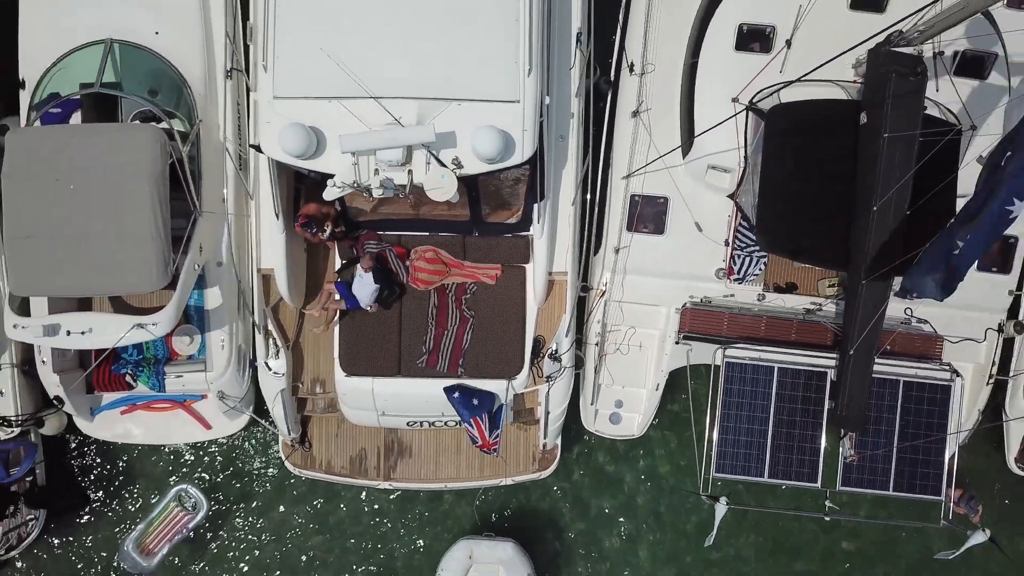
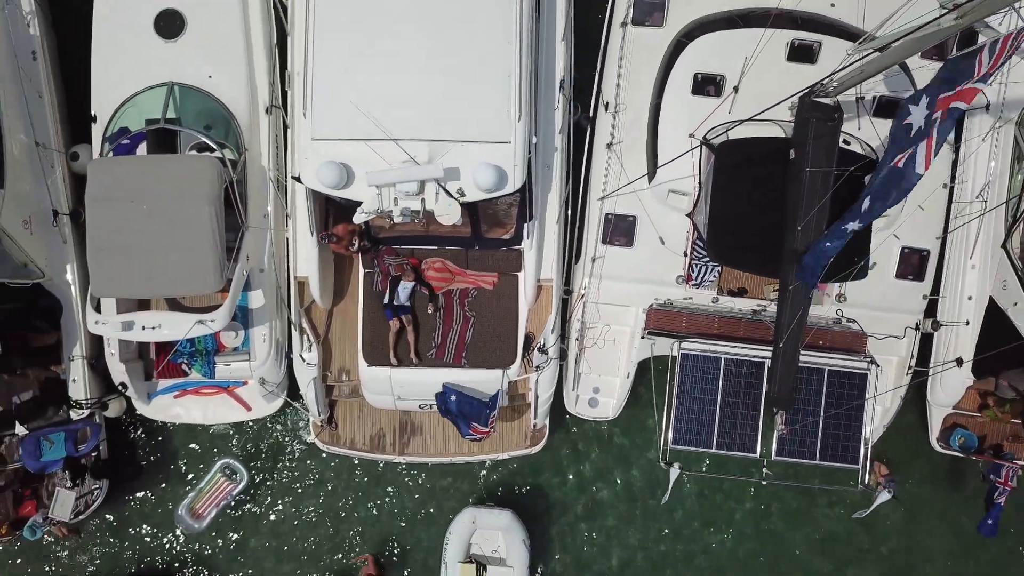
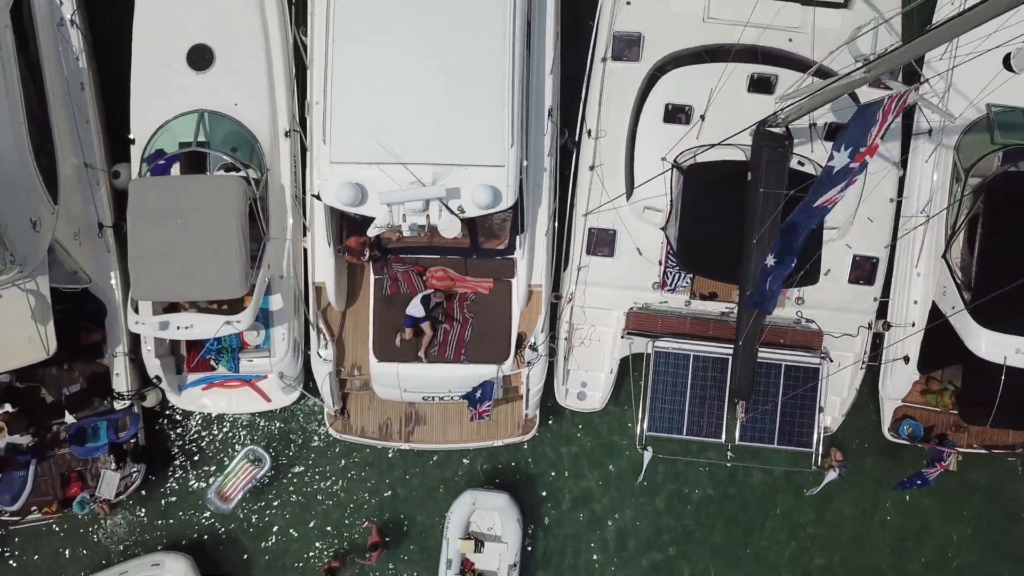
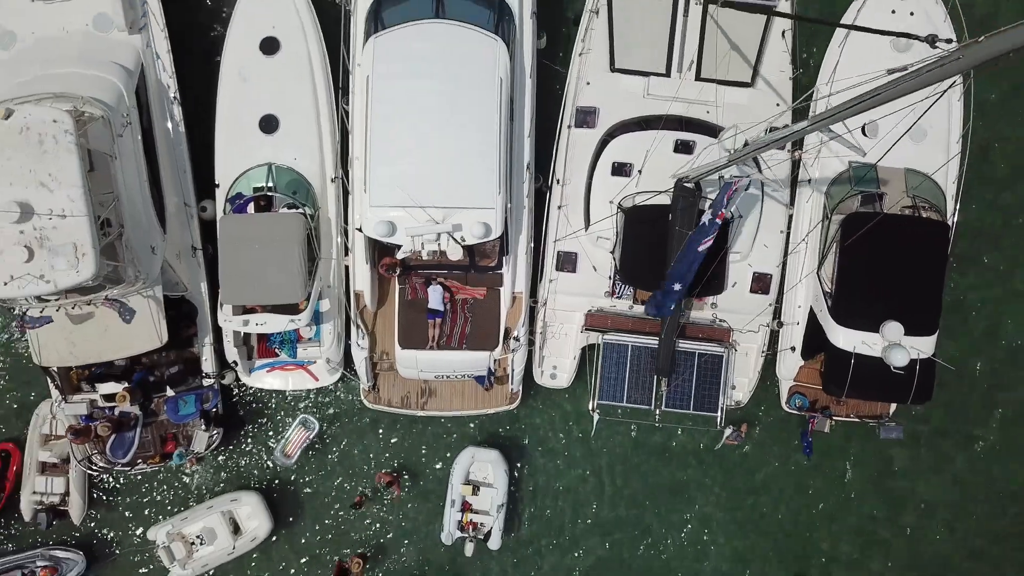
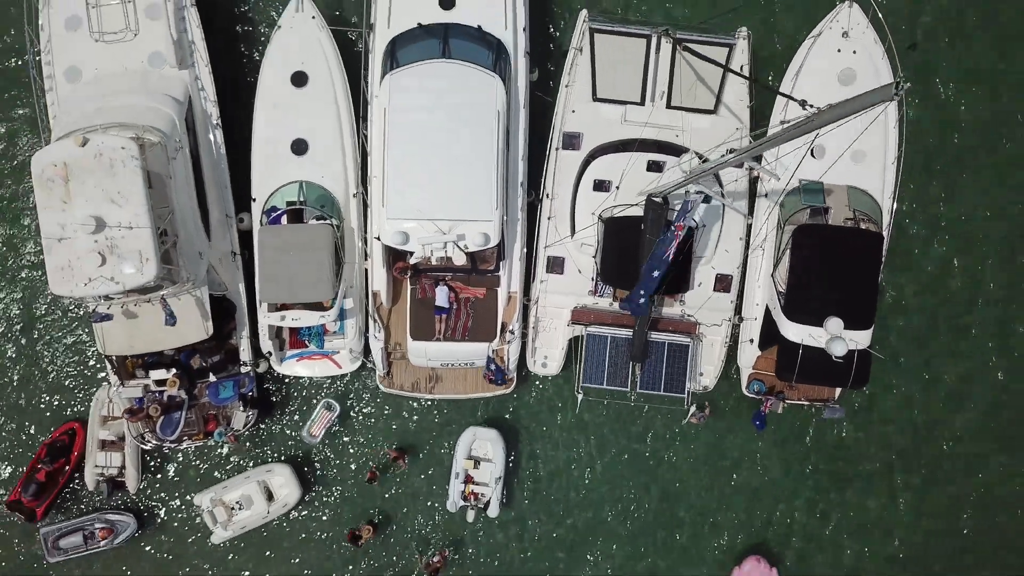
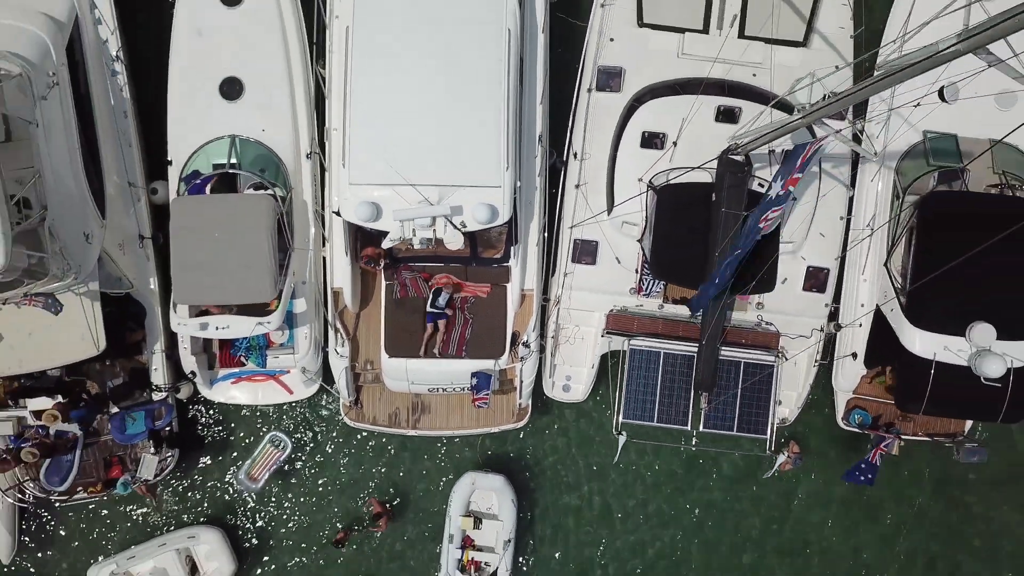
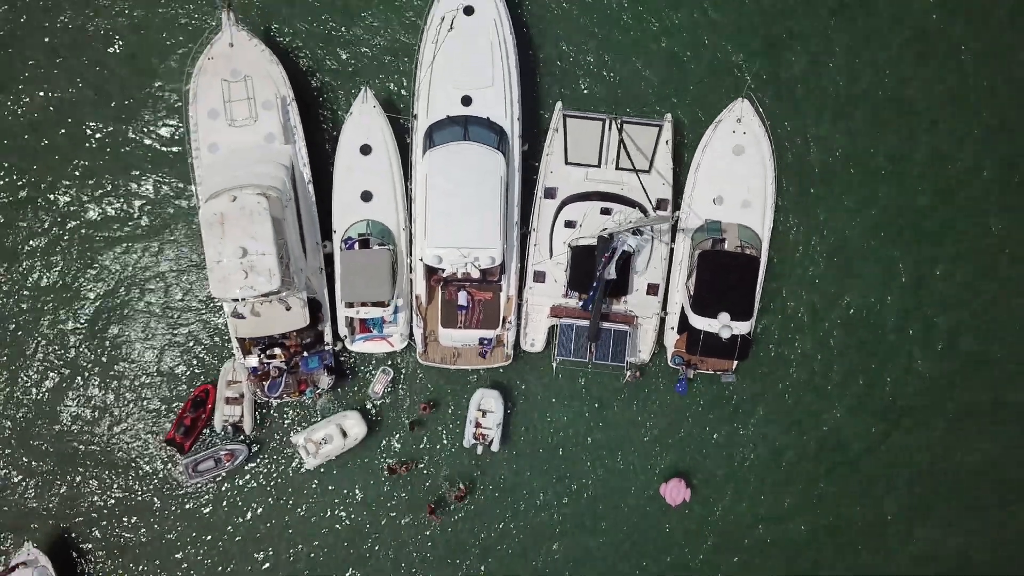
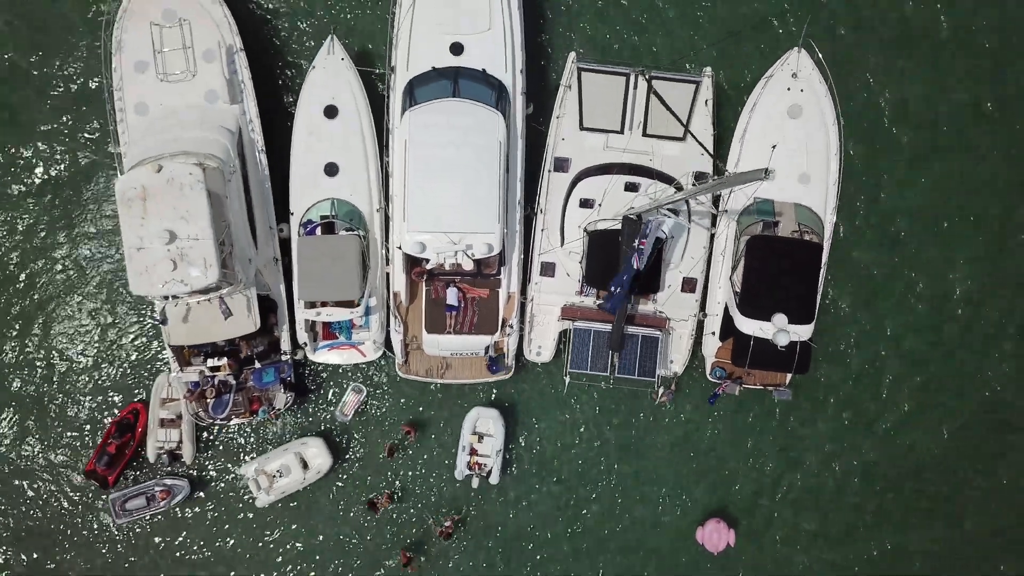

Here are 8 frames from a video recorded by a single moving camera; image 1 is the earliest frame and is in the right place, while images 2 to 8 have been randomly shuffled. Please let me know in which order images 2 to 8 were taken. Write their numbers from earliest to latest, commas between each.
2, 3, 6, 4, 5, 8, 7
